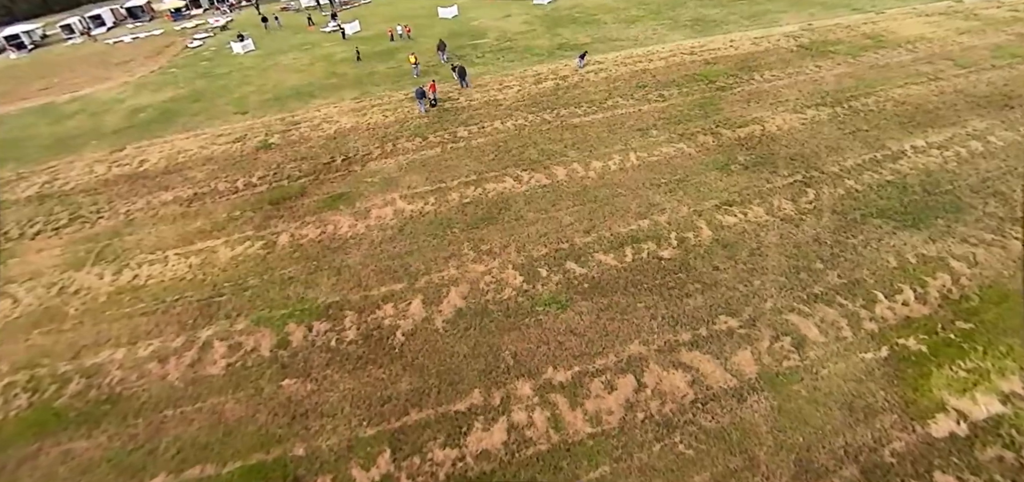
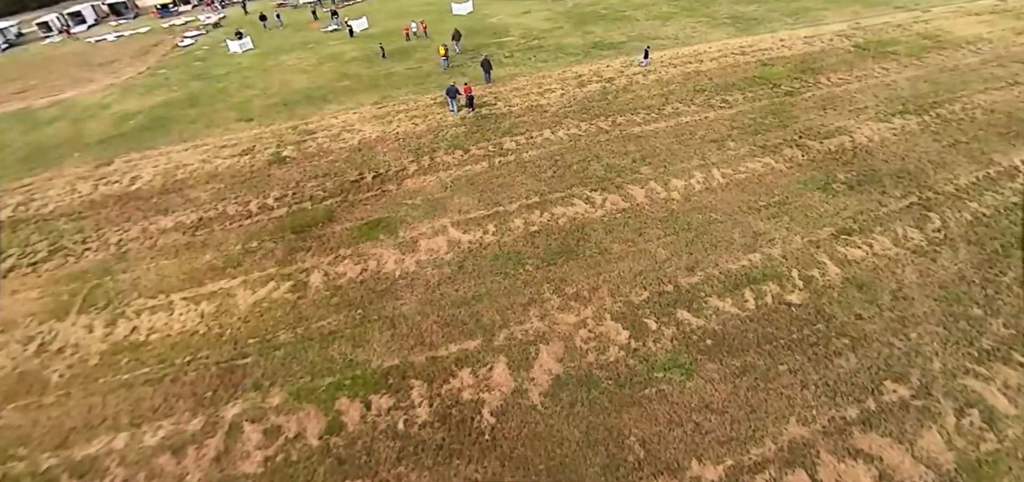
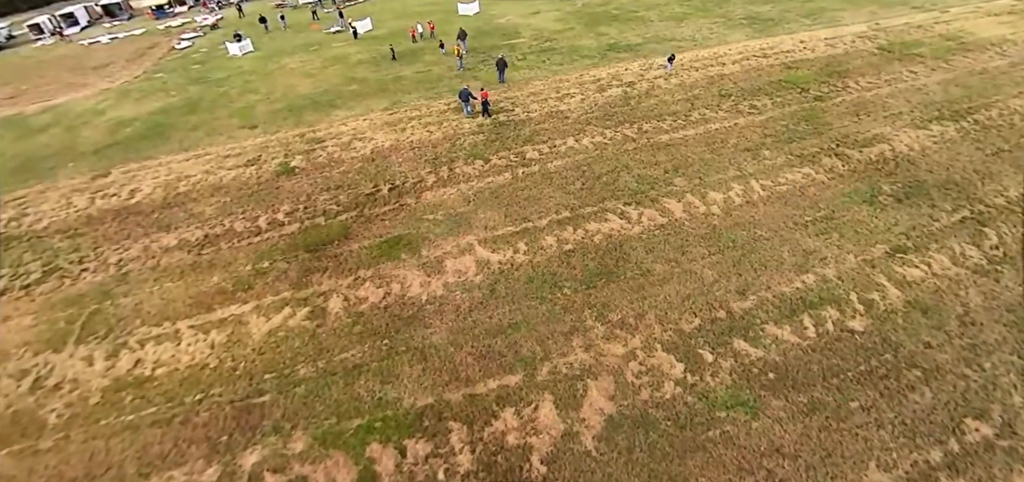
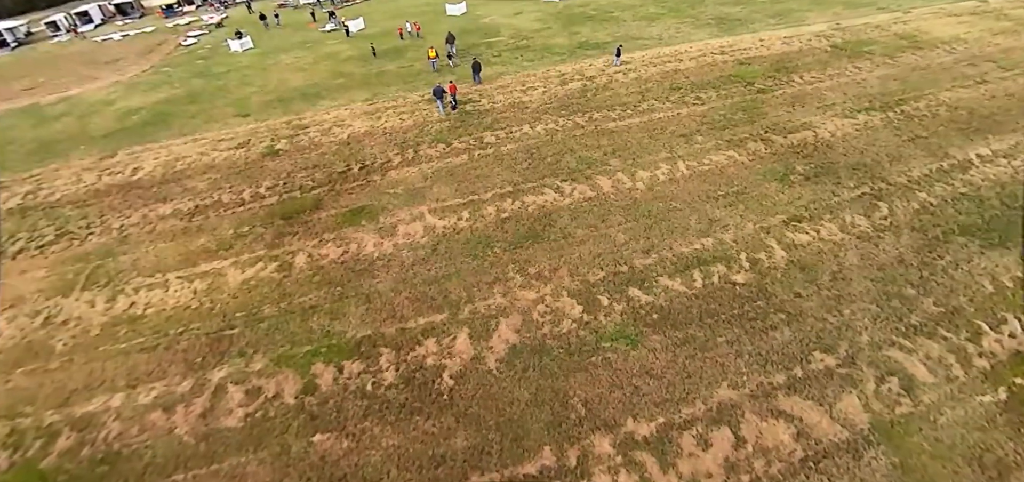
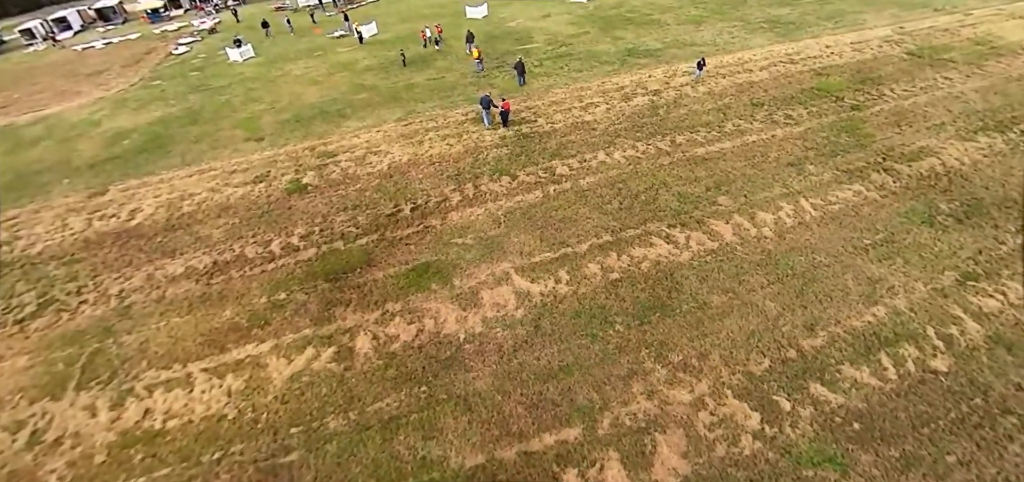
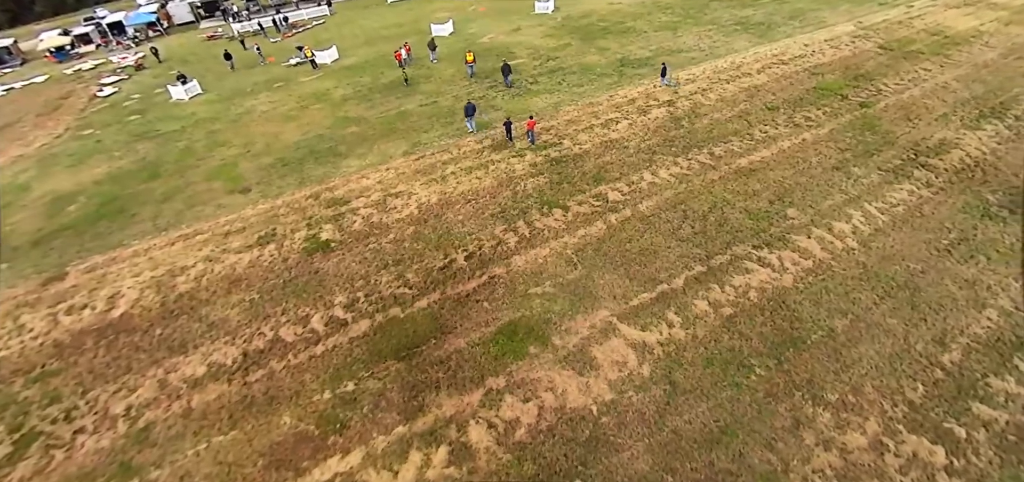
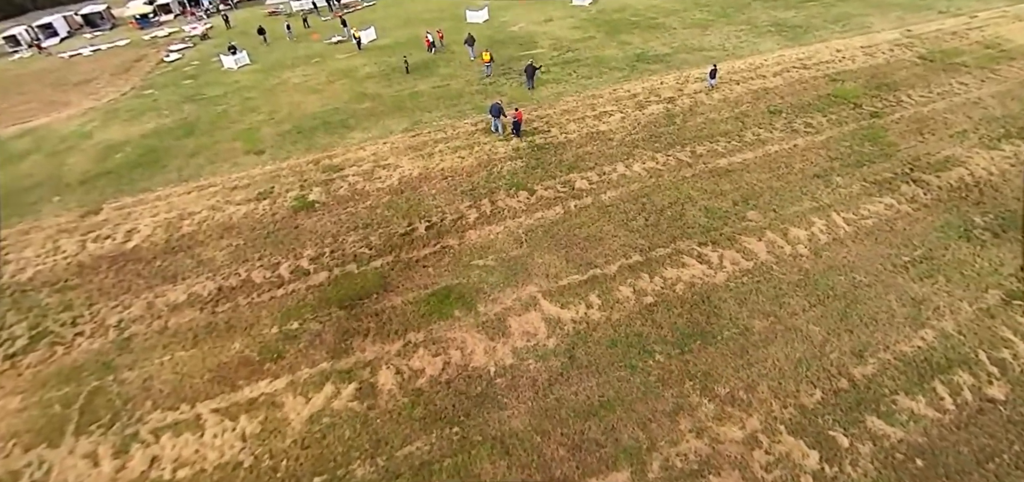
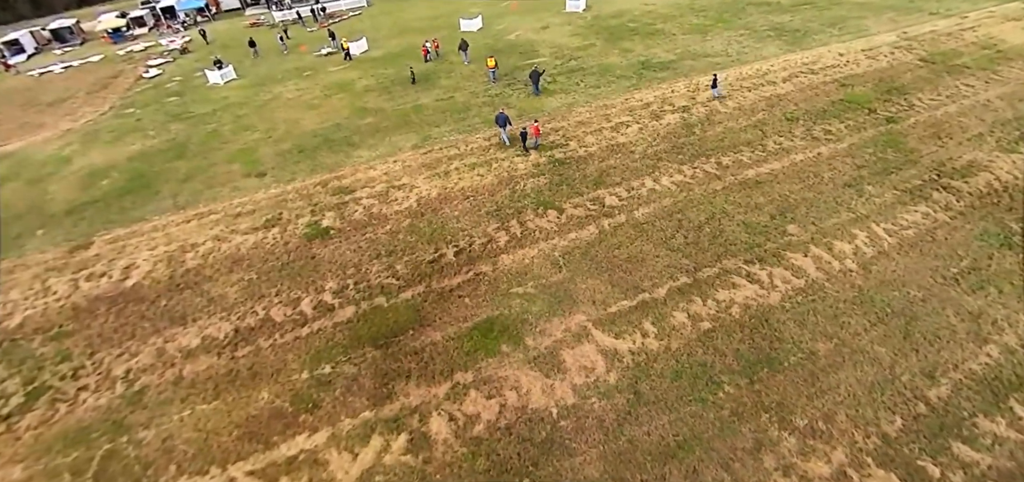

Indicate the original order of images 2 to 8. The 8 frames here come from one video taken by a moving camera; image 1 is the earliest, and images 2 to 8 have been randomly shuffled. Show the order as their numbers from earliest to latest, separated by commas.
4, 2, 3, 5, 7, 8, 6
